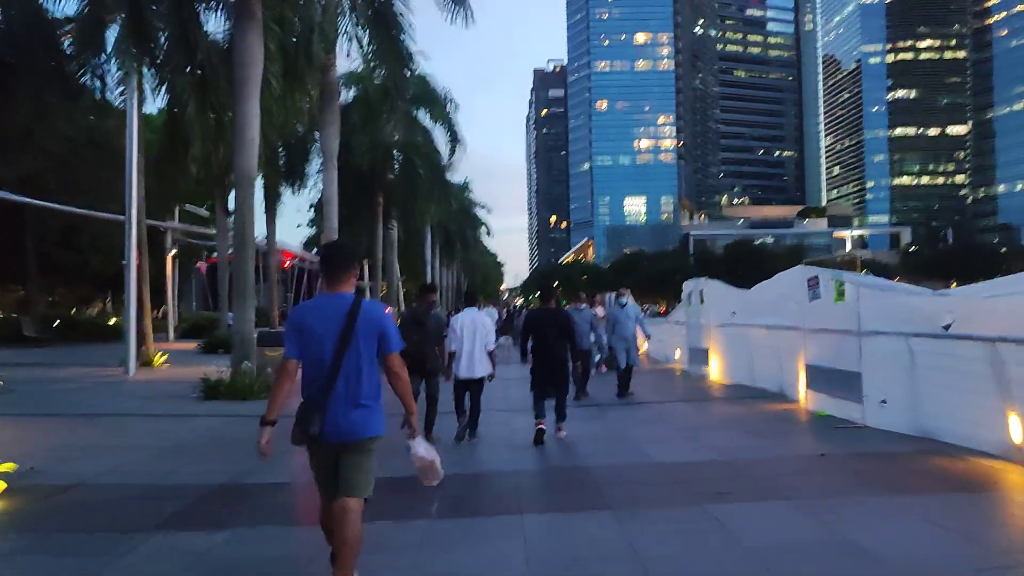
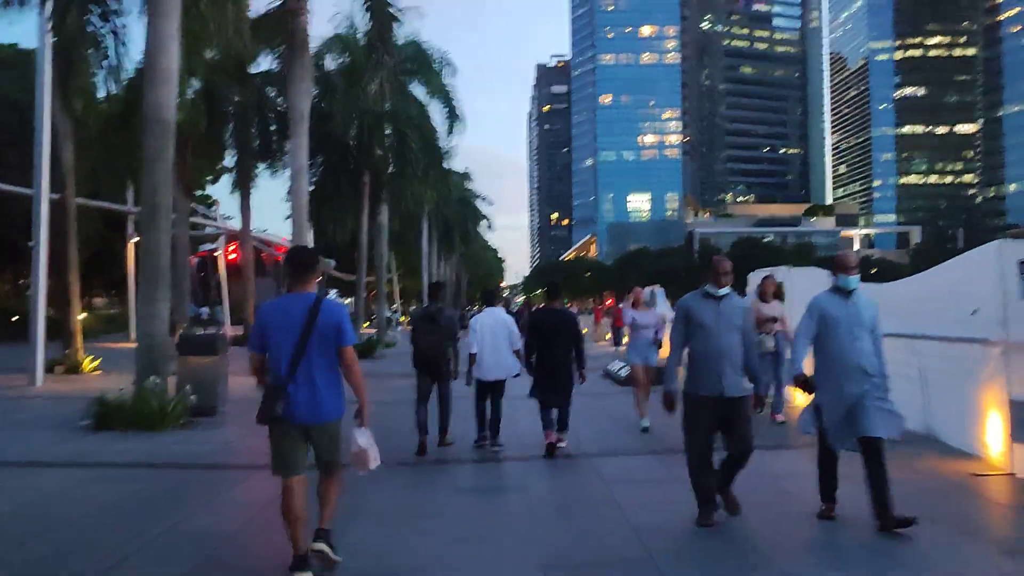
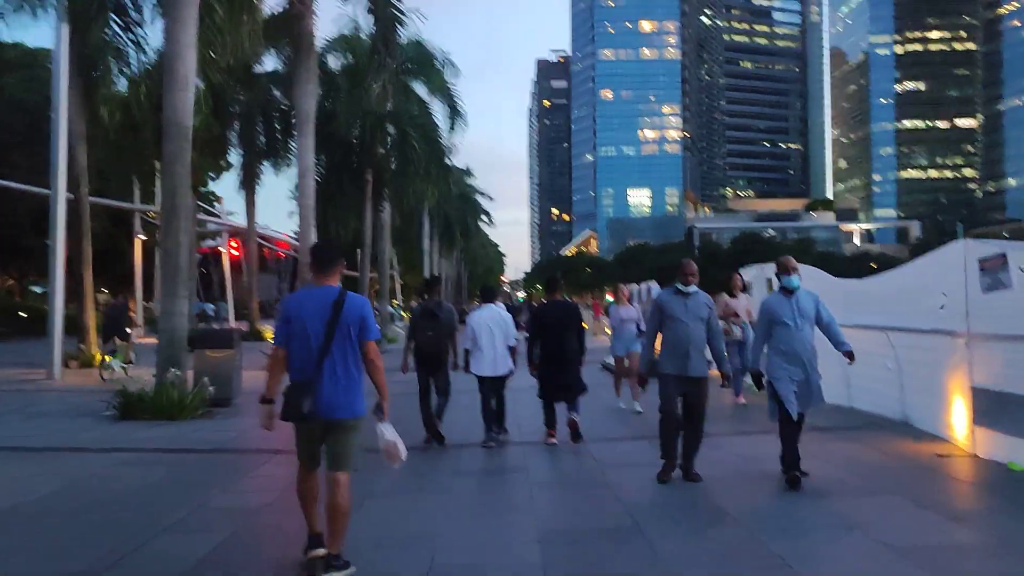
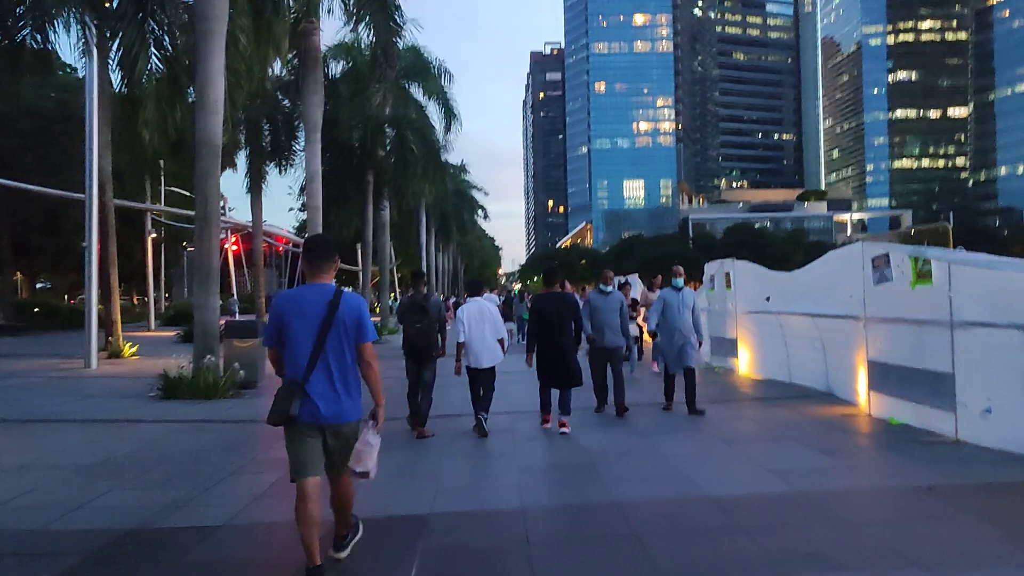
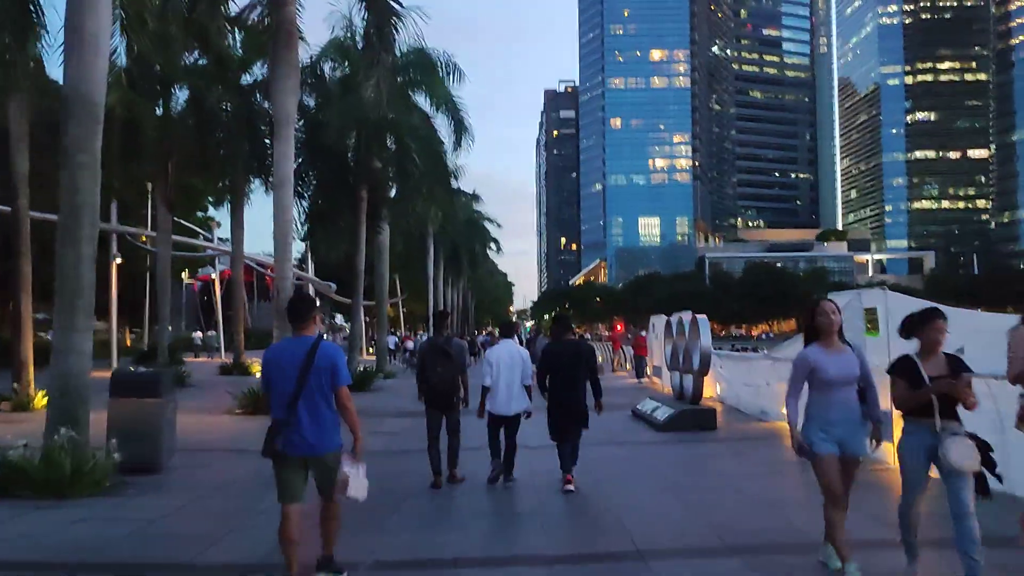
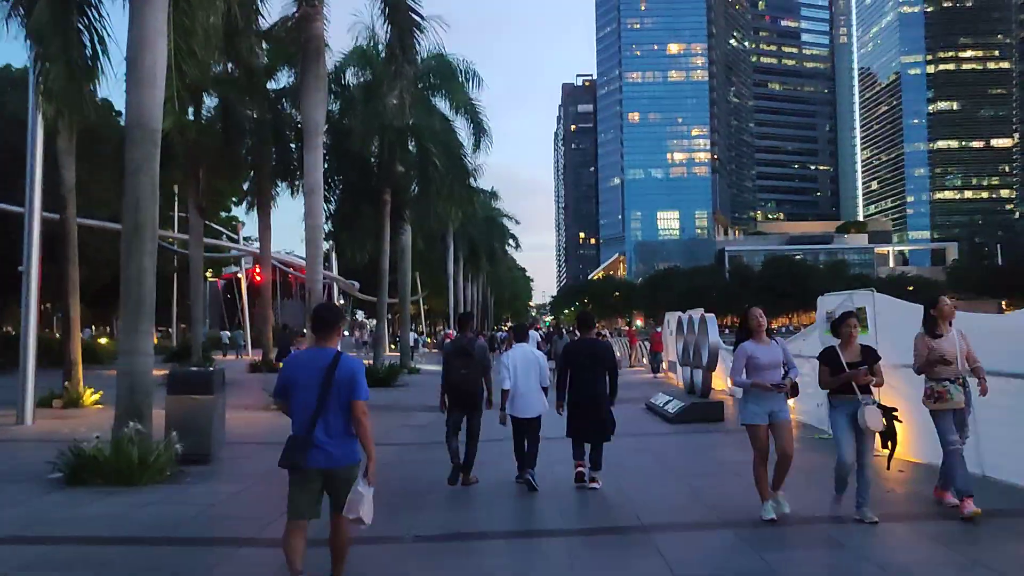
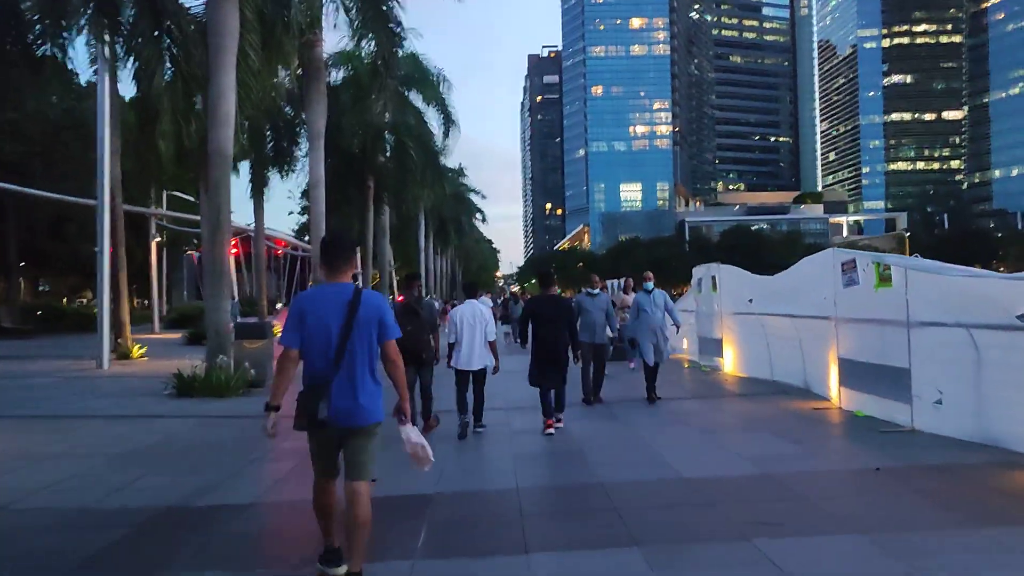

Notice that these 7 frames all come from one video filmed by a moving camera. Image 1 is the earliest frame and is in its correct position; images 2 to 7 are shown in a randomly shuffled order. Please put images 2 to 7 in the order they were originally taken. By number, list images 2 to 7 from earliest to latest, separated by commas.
7, 4, 3, 2, 6, 5
